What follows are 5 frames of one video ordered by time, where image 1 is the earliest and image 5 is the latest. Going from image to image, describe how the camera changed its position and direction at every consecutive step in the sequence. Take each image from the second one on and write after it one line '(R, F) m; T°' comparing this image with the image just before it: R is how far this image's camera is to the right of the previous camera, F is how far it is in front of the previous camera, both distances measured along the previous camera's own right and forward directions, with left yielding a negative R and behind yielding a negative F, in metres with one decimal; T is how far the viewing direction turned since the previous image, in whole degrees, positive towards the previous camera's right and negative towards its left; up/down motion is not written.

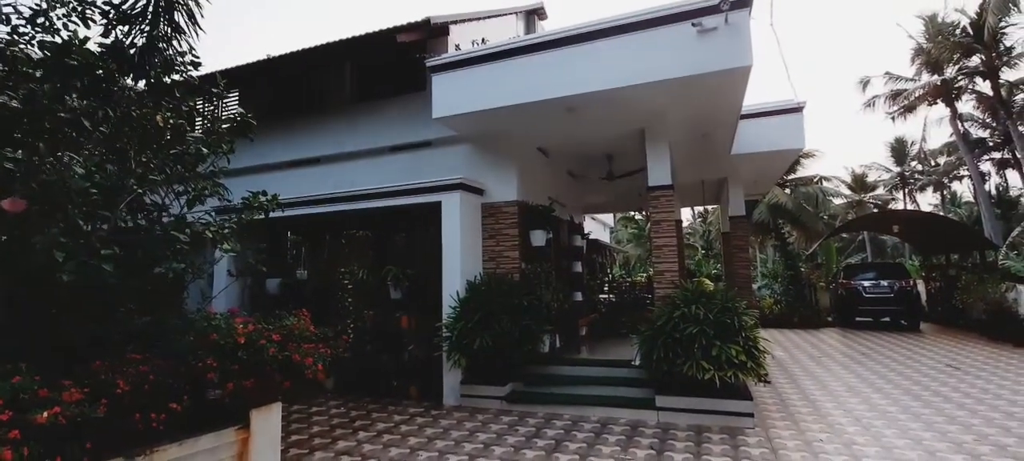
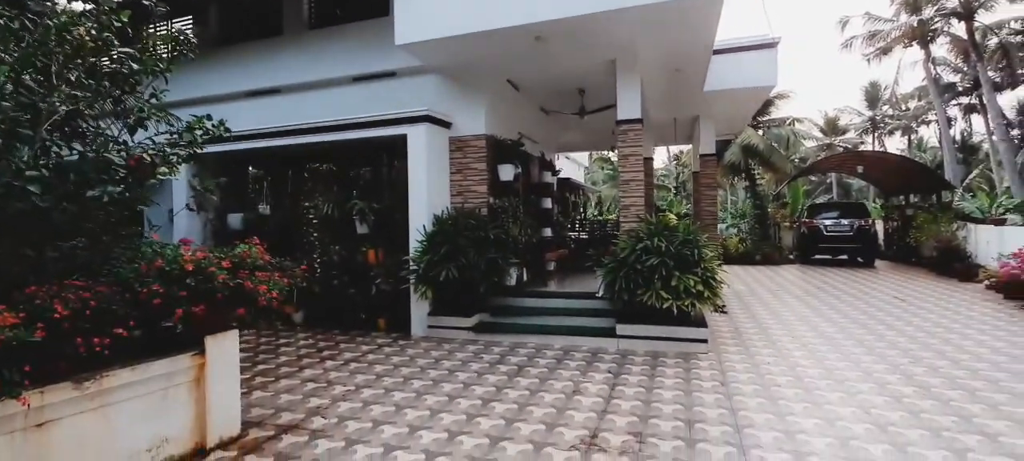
(+0.1, 0.0) m; +3°
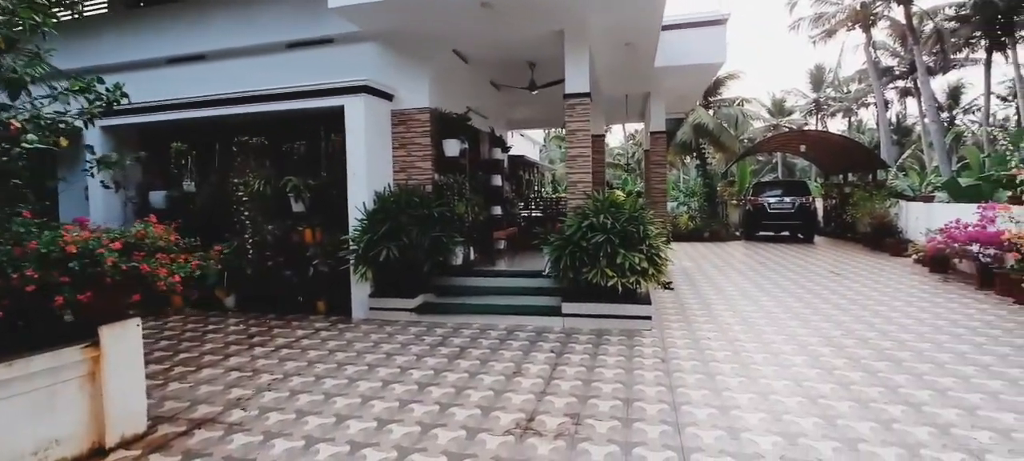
(+0.2, +0.2) m; +5°
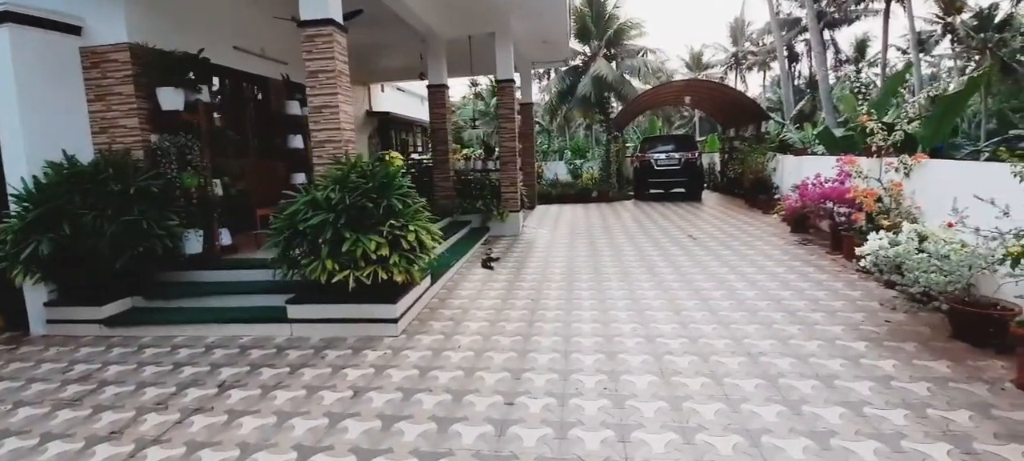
(+2.0, +1.3) m; +6°
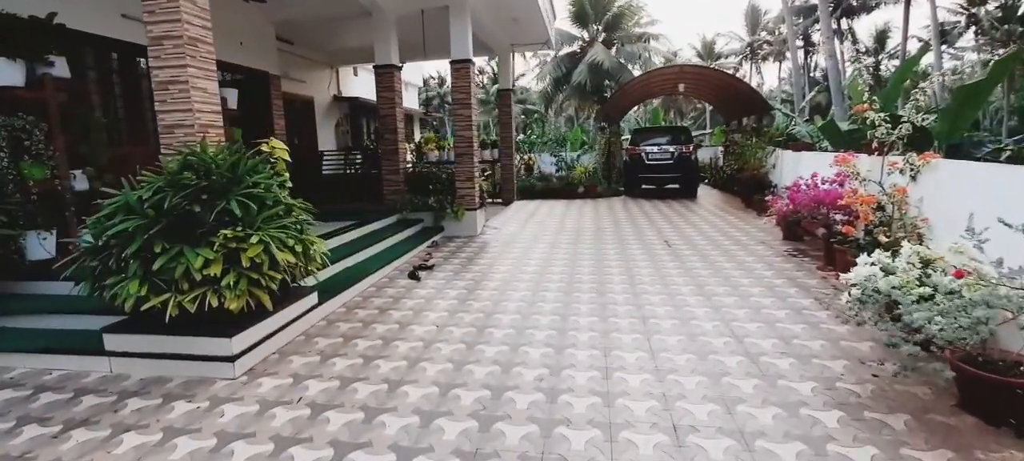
(+0.8, +0.9) m; -1°
